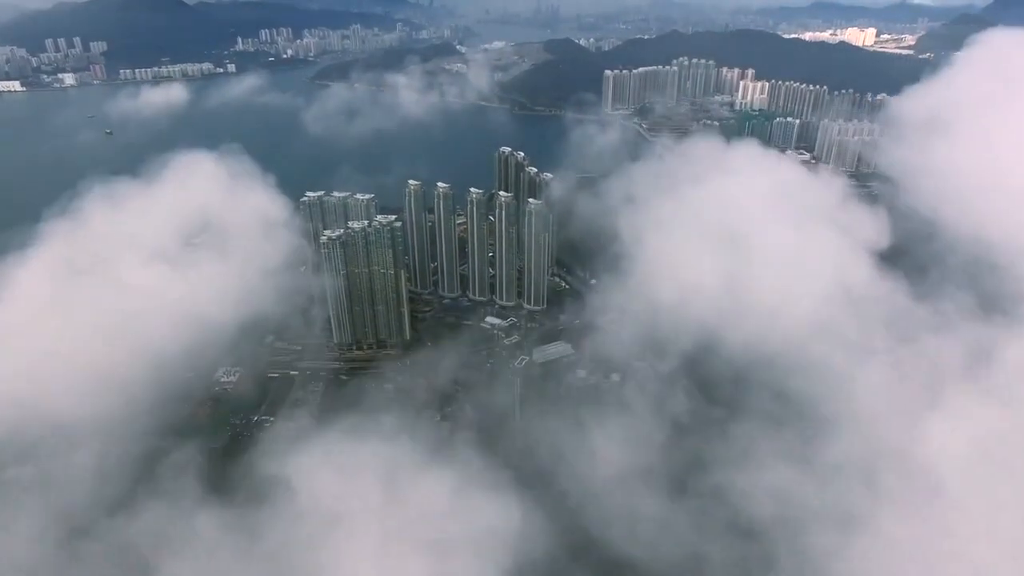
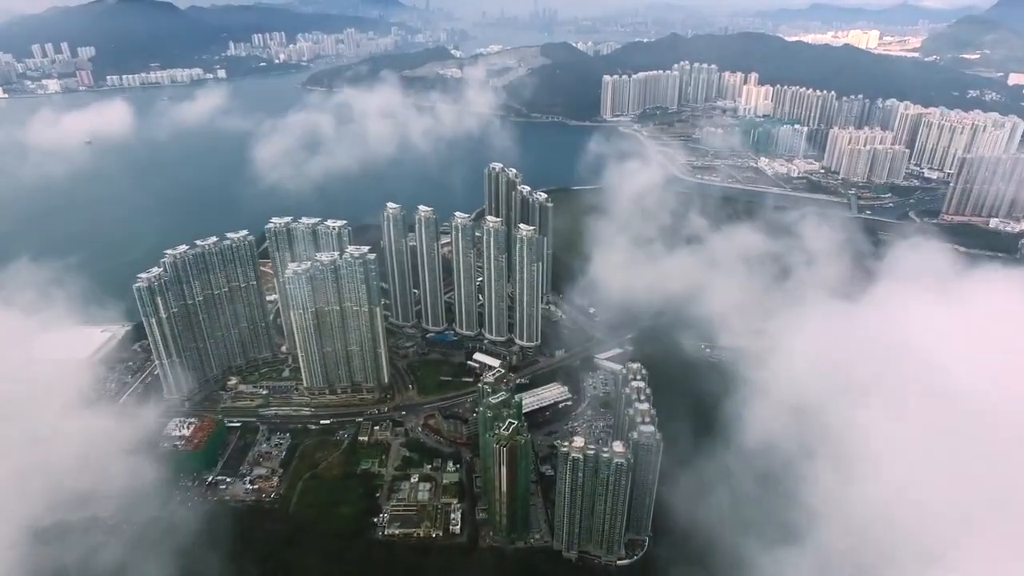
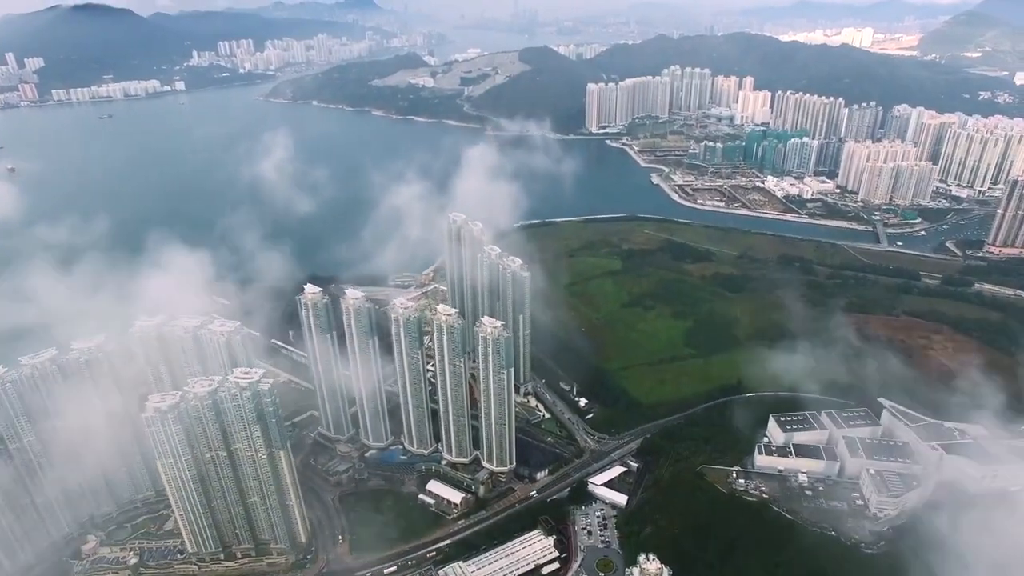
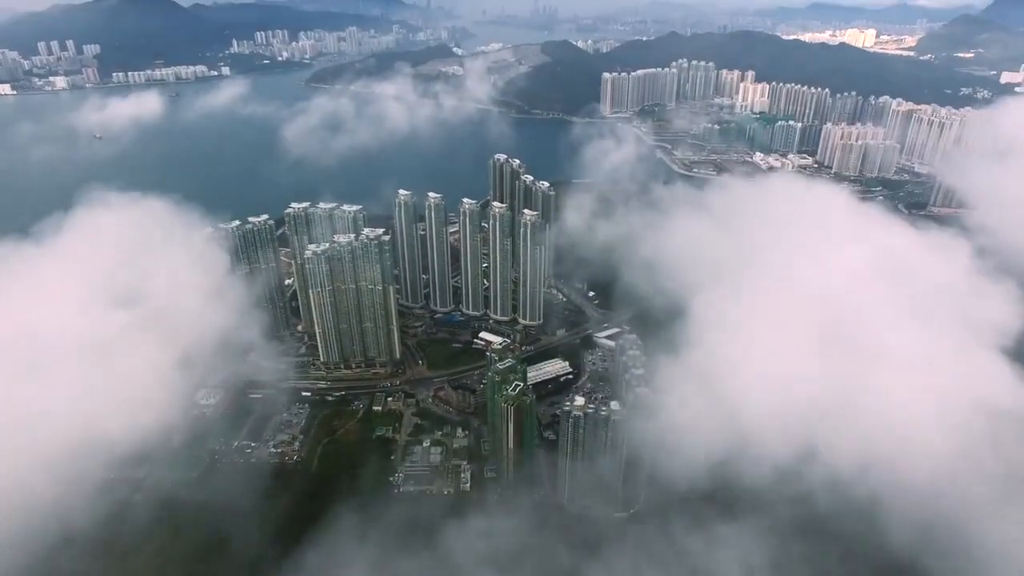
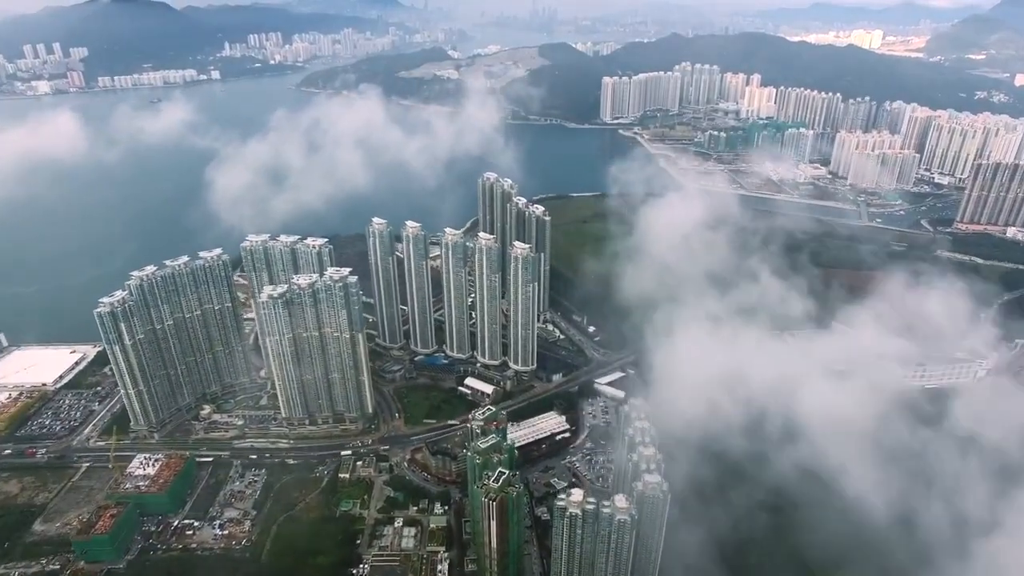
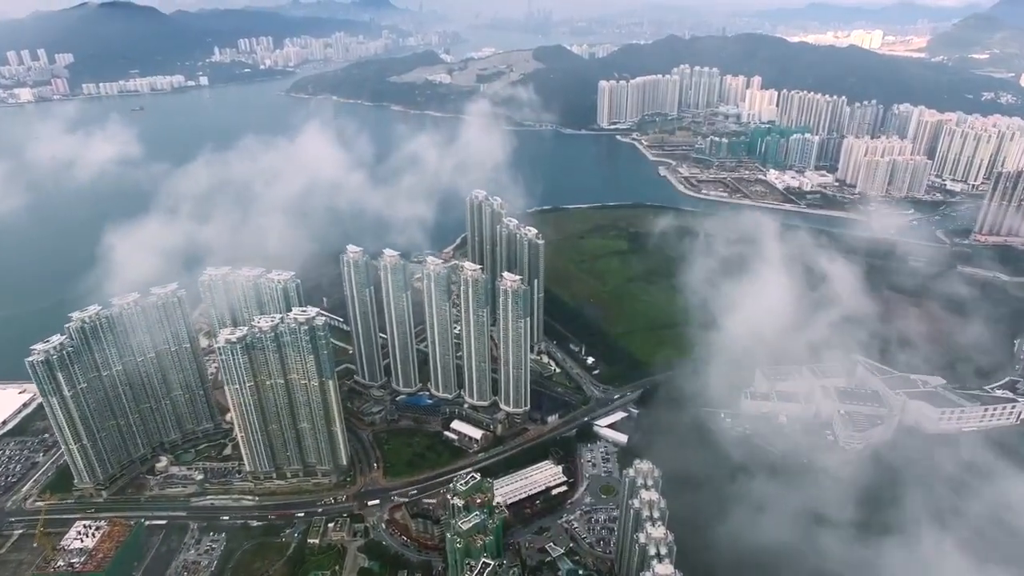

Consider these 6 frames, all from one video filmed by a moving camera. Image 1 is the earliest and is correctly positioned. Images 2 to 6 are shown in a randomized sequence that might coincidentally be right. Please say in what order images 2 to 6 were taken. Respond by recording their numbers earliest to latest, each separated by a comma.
4, 2, 5, 6, 3
